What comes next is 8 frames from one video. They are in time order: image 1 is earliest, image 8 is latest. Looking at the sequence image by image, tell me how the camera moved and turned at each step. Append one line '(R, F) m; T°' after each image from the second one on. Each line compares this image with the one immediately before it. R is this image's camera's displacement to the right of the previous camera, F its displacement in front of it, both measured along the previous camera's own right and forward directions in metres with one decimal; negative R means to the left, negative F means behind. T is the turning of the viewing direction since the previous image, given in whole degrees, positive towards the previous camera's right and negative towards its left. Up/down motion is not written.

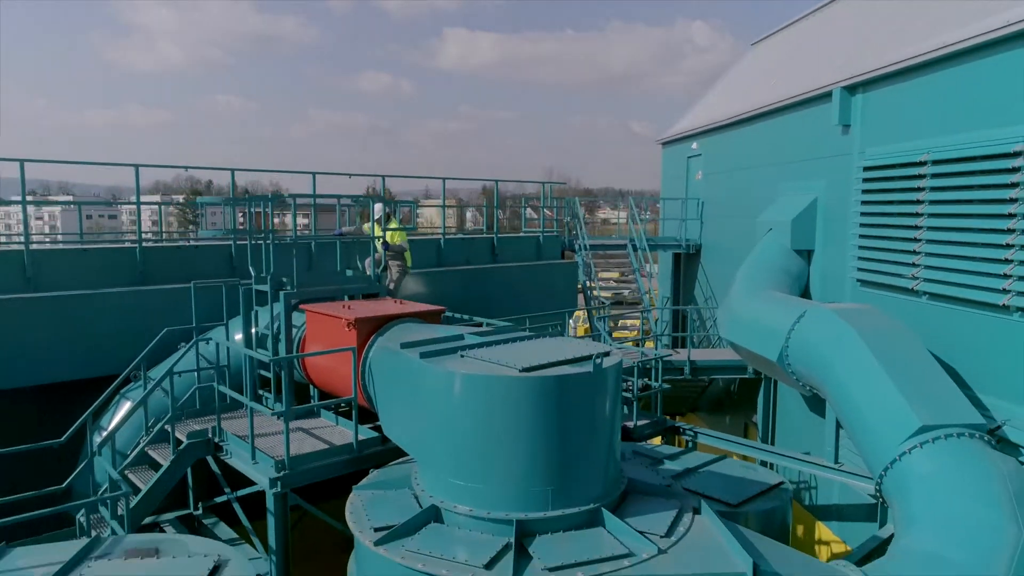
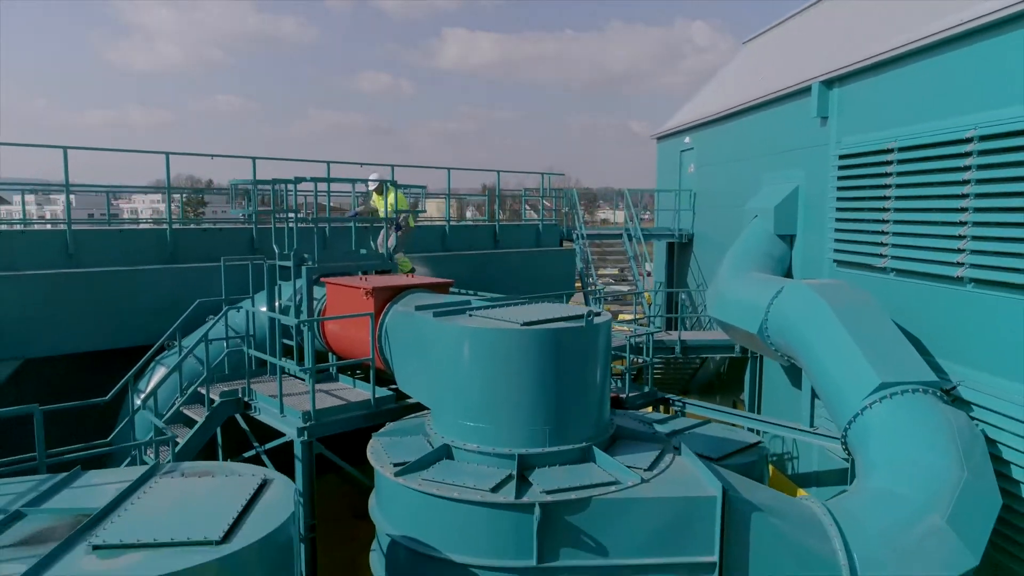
(0.0, -0.7) m; 0°
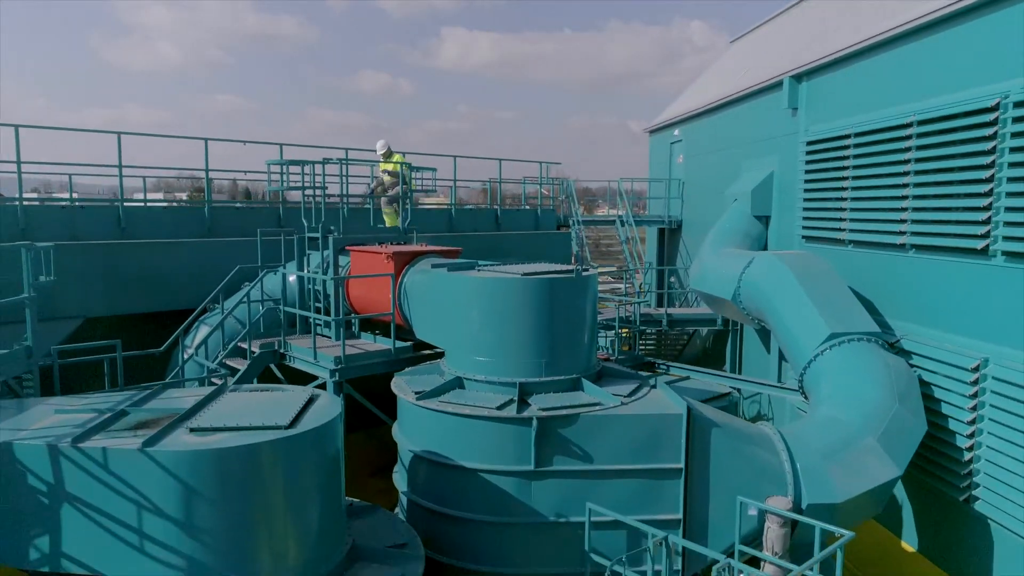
(0.0, -1.1) m; 0°
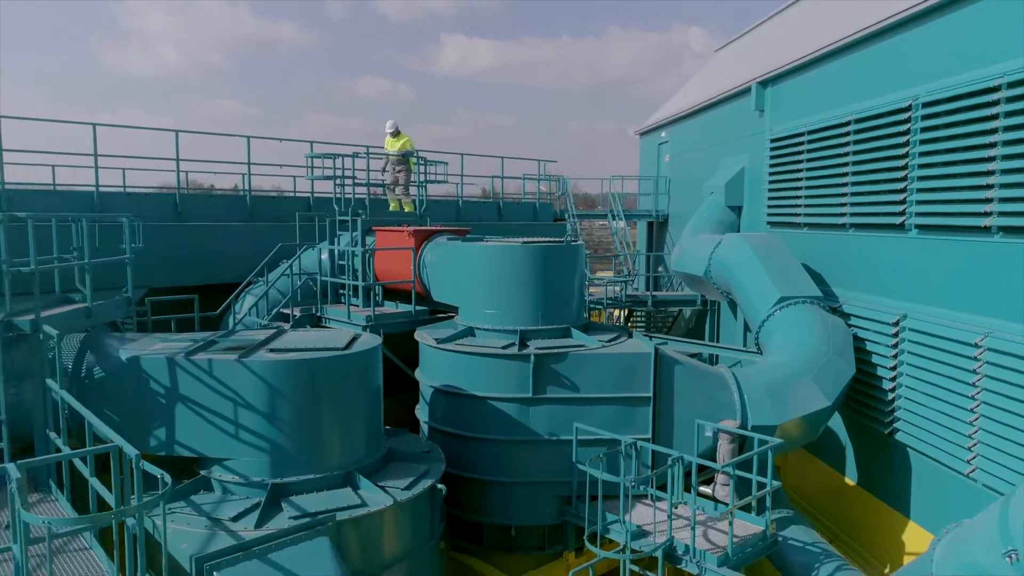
(0.0, -1.6) m; 0°
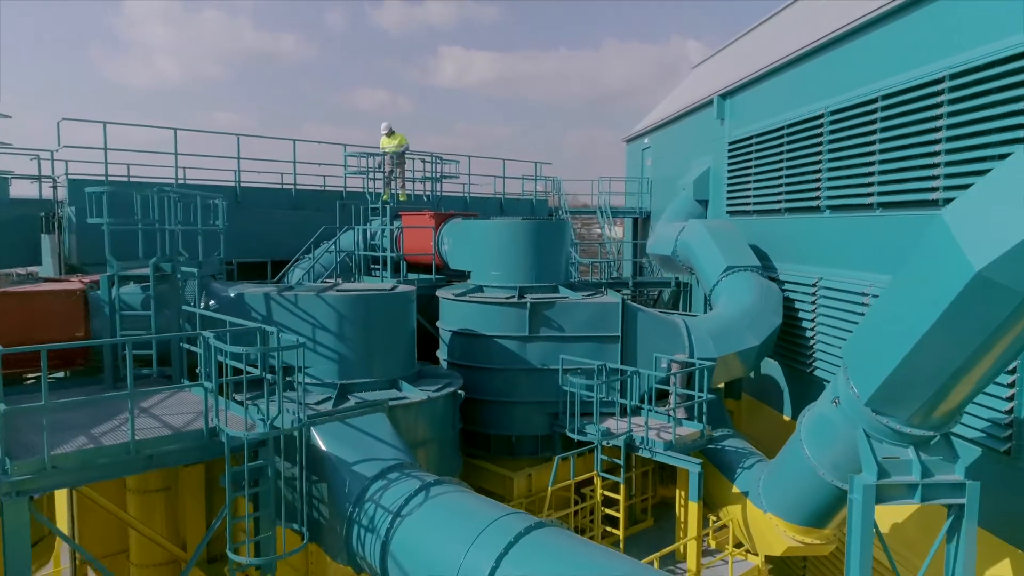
(0.0, -2.4) m; 0°
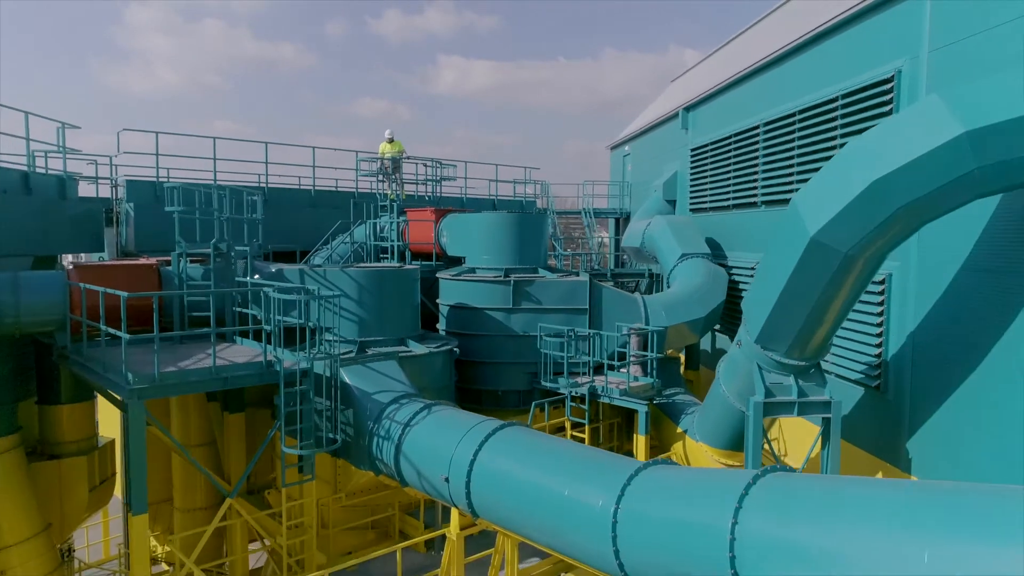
(+0.2, -2.2) m; 0°
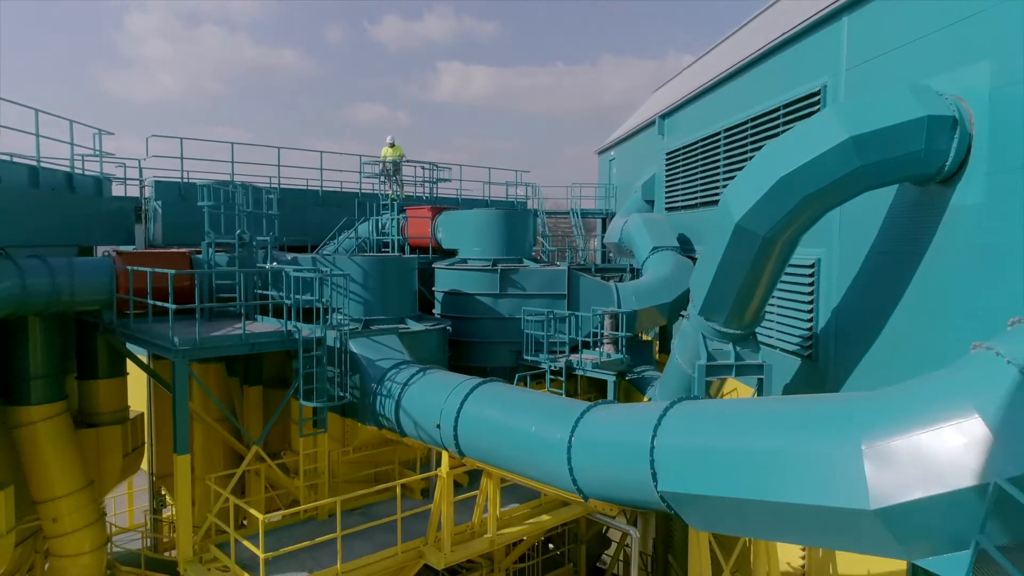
(+0.3, -1.6) m; 0°
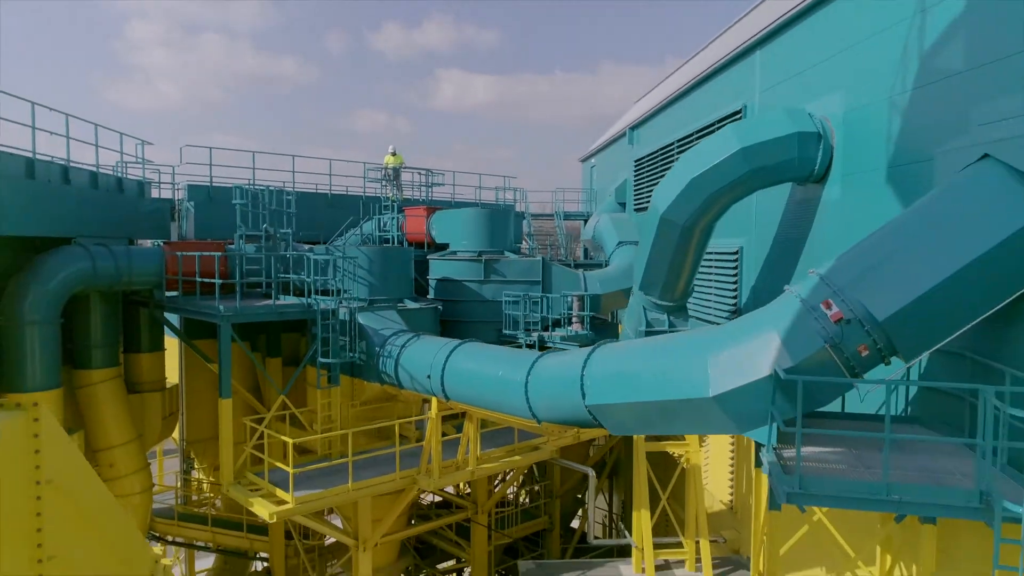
(+0.4, -2.4) m; 0°
